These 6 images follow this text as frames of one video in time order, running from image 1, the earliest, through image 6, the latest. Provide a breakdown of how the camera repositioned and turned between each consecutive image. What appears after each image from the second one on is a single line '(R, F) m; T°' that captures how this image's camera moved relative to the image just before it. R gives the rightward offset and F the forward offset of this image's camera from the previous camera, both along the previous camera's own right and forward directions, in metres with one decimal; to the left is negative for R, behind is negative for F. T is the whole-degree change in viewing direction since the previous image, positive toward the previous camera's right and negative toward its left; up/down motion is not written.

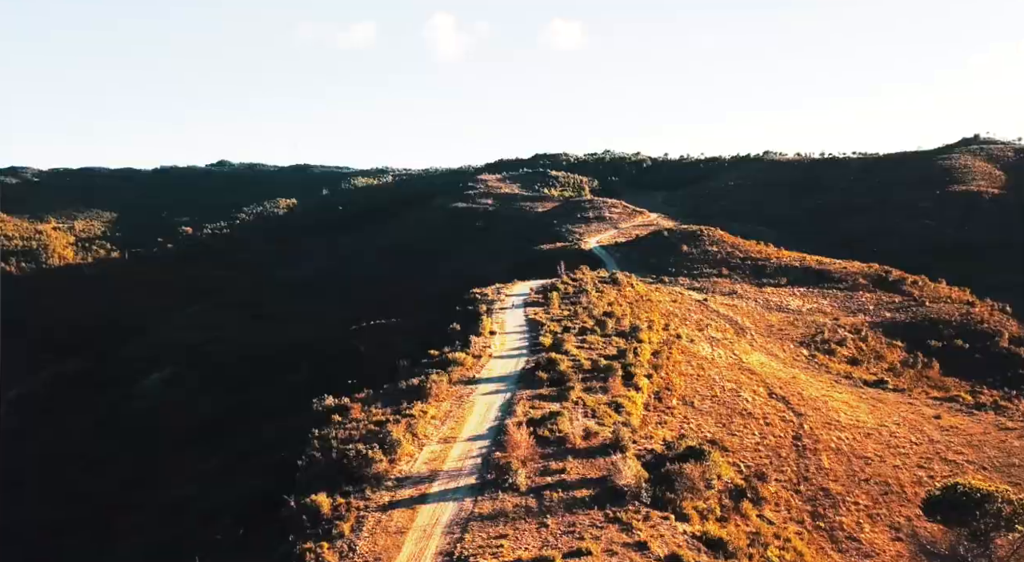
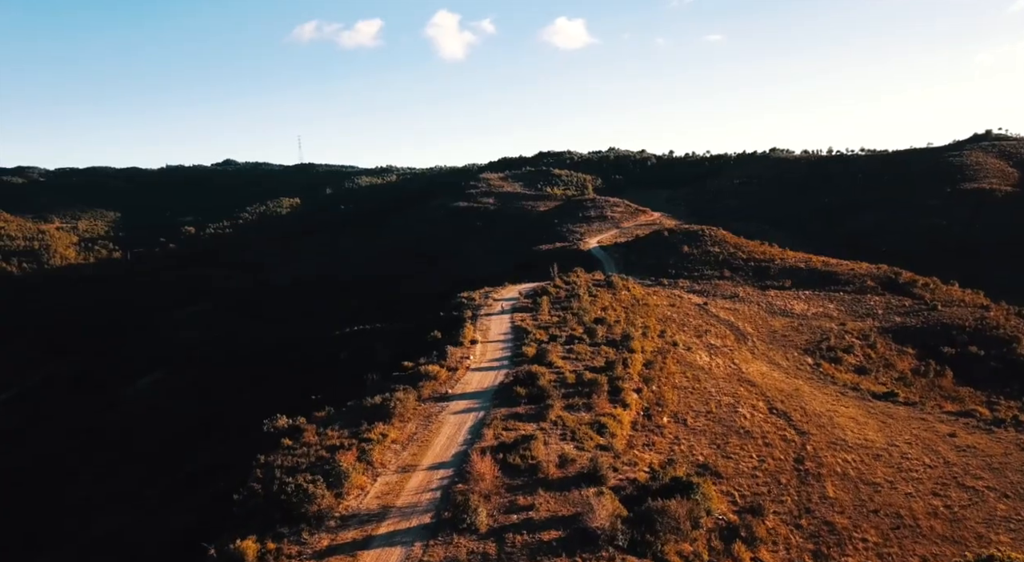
(+1.0, +2.8) m; 0°
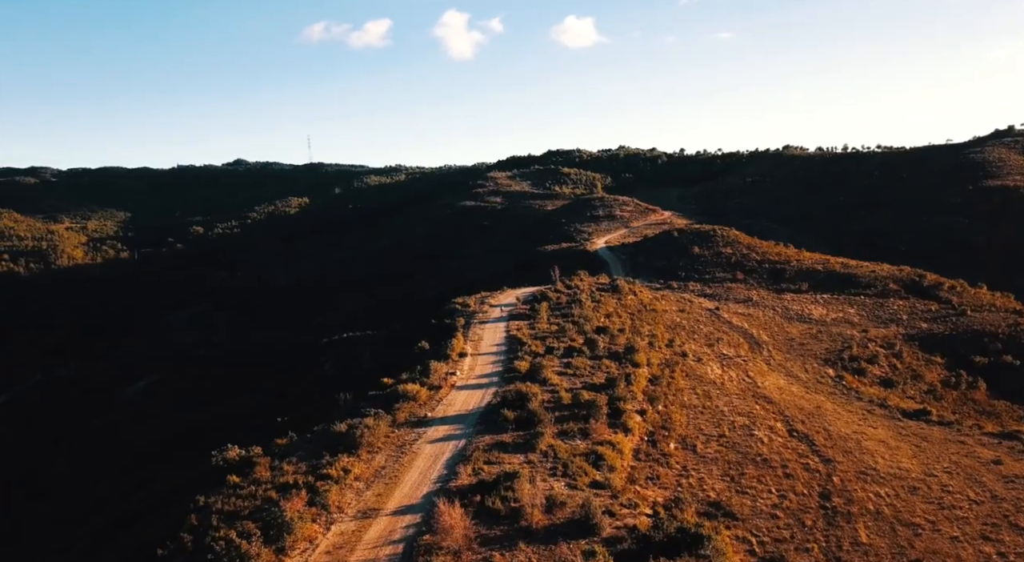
(+0.7, +3.5) m; -1°
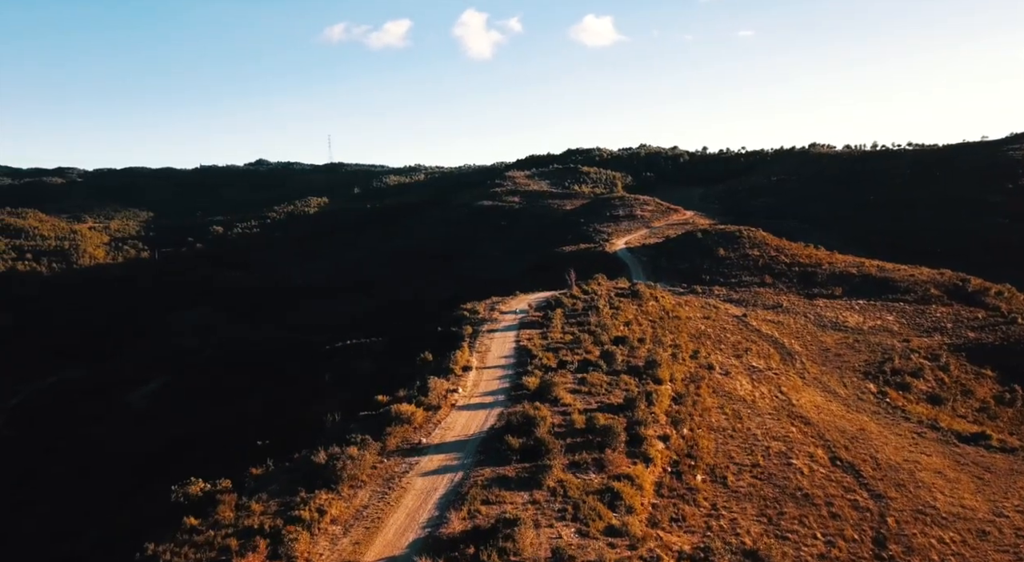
(+0.4, +3.3) m; -1°
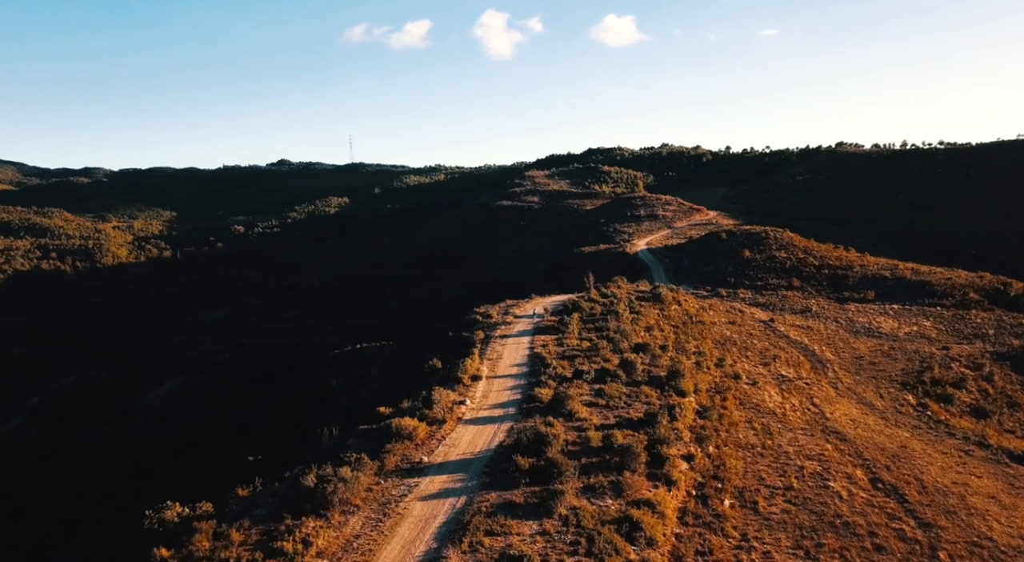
(+0.3, +2.1) m; -1°
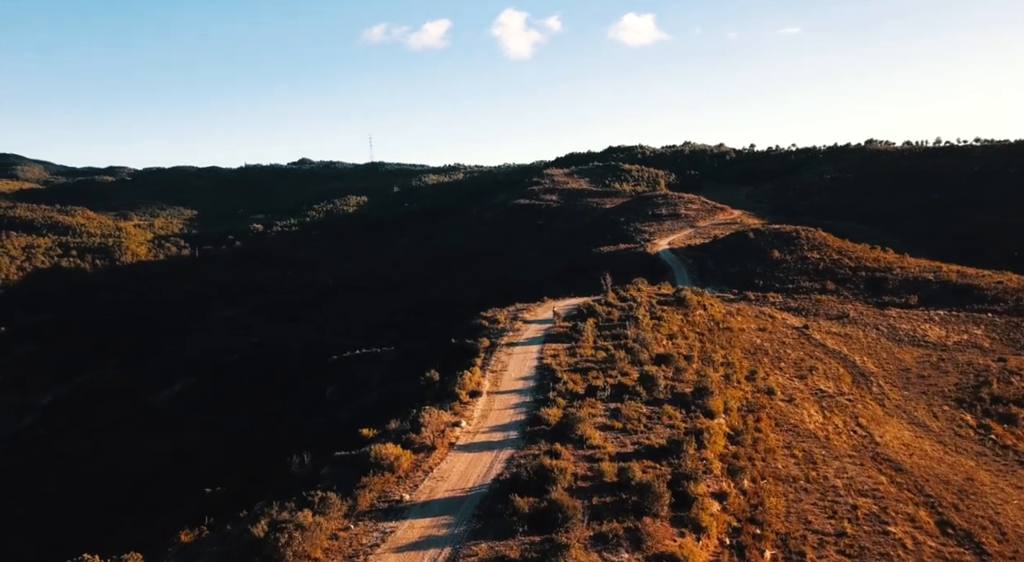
(+0.4, +3.7) m; -1°
